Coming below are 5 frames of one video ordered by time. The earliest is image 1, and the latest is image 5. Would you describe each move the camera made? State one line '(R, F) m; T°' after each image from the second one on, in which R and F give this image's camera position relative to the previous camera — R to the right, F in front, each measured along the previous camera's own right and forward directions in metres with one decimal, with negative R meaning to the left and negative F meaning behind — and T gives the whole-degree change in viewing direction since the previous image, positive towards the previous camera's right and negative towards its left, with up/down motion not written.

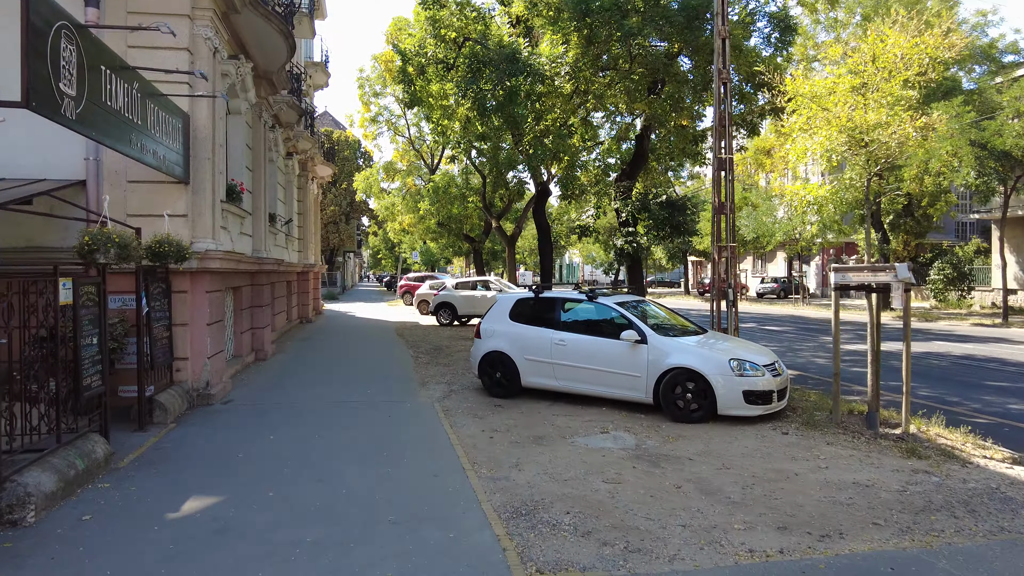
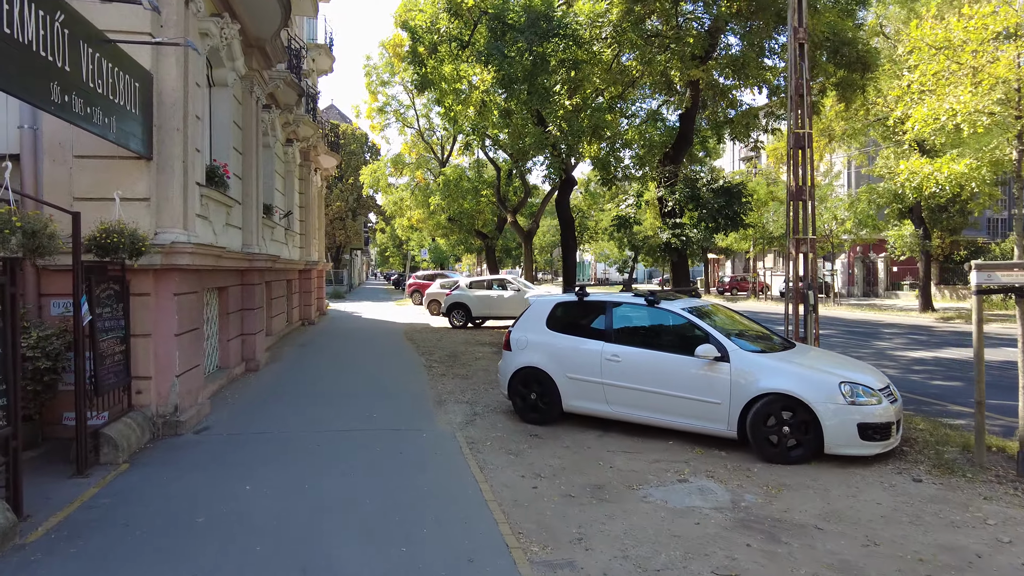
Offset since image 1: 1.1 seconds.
(-0.3, +1.5) m; -1°
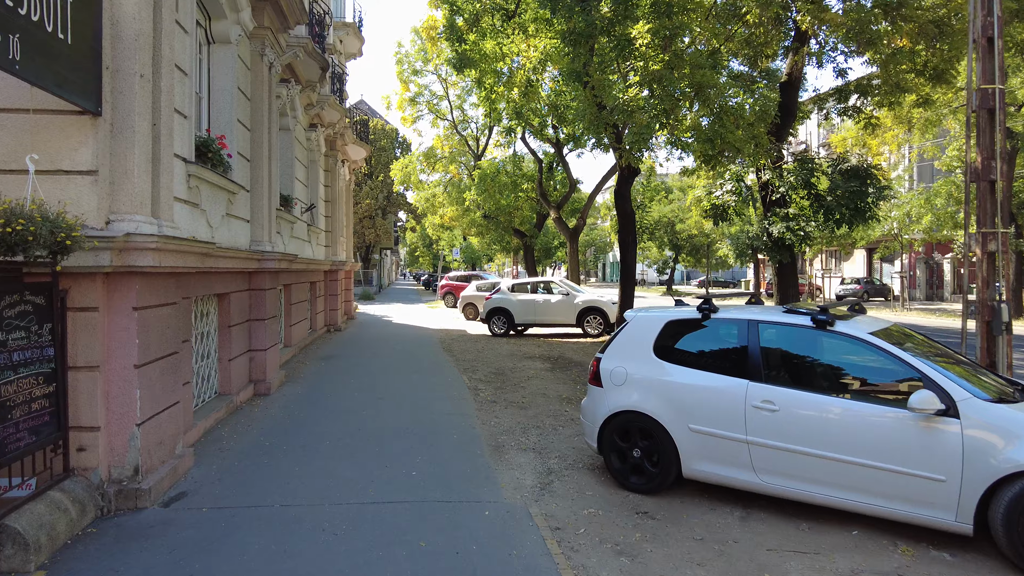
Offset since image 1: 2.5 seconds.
(-0.5, +1.9) m; -2°
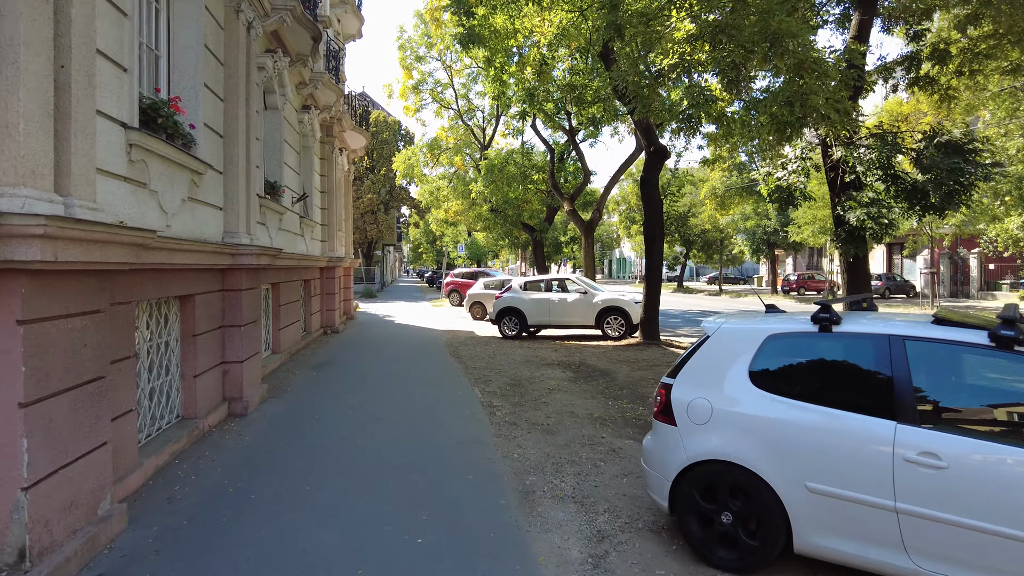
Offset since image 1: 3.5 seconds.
(-0.2, +1.3) m; 0°
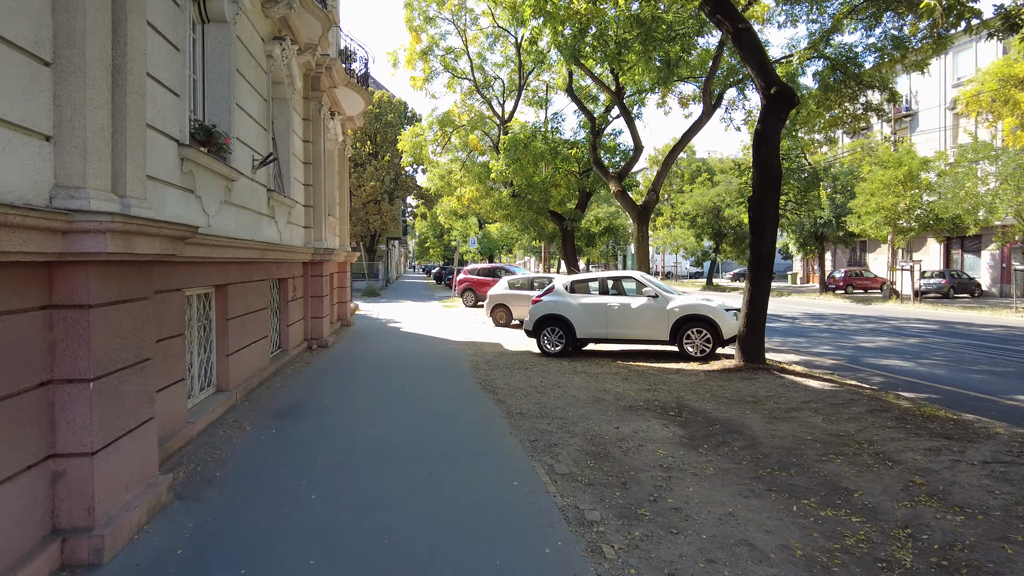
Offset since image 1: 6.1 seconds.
(-0.6, +3.6) m; 0°
